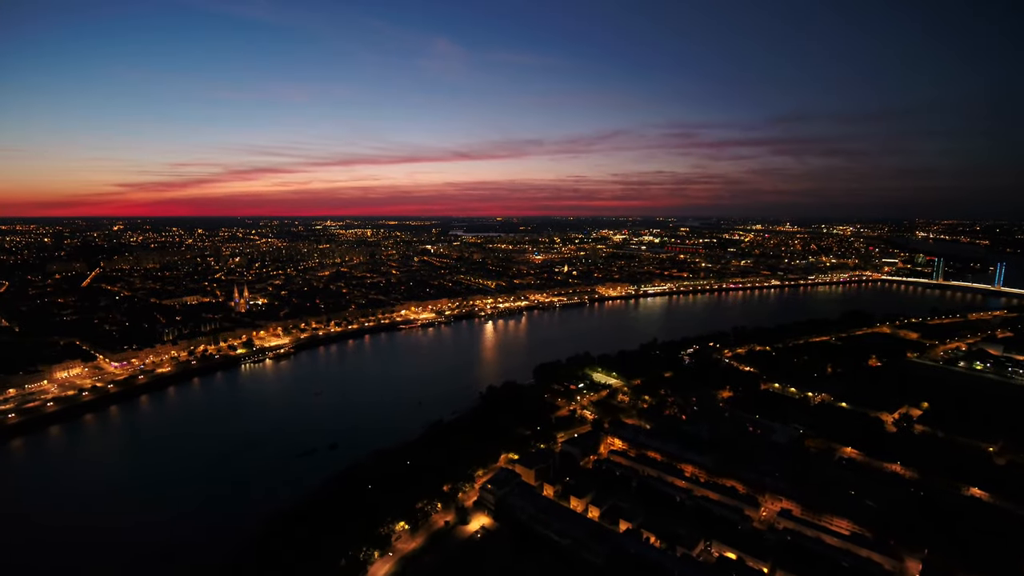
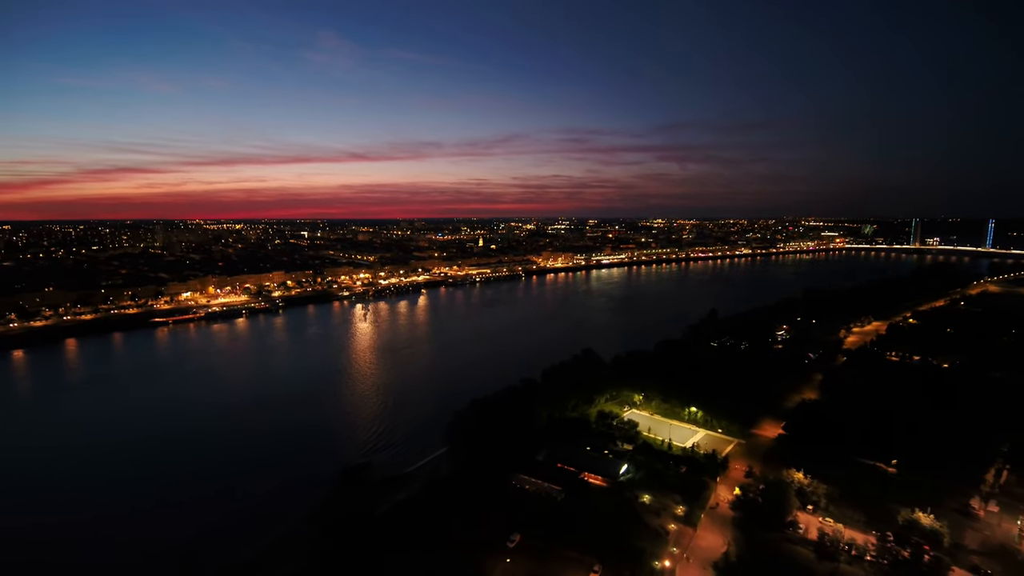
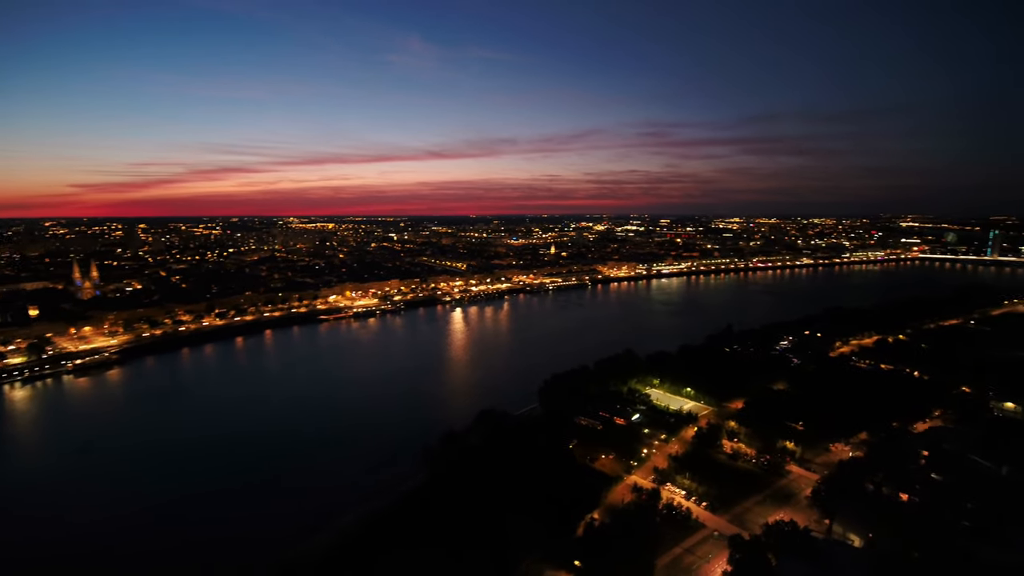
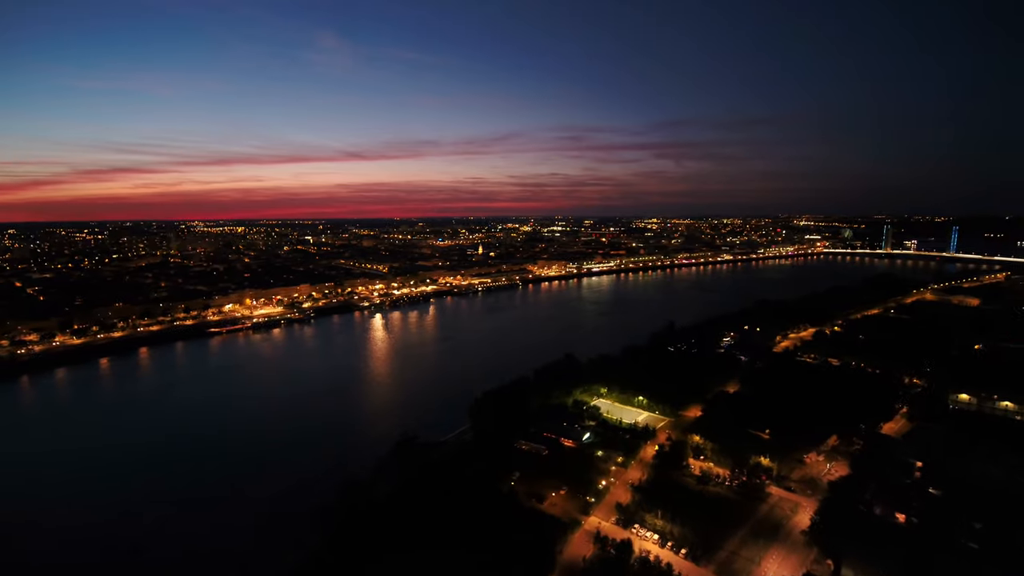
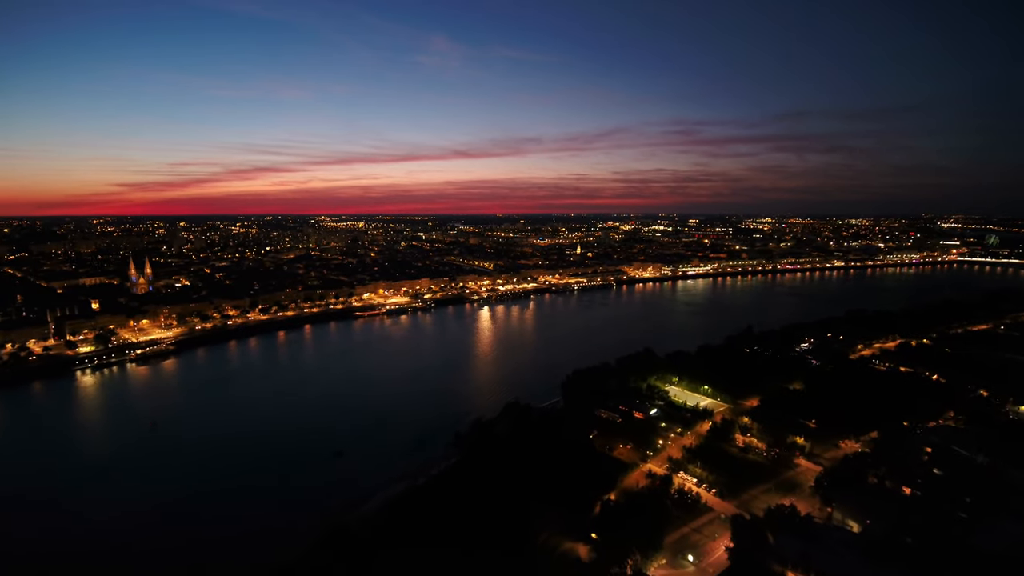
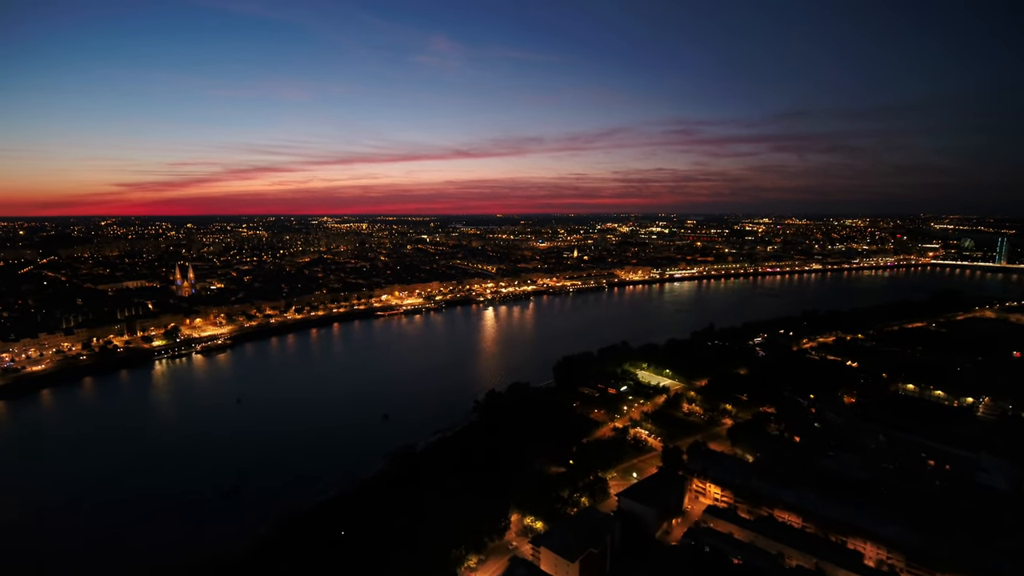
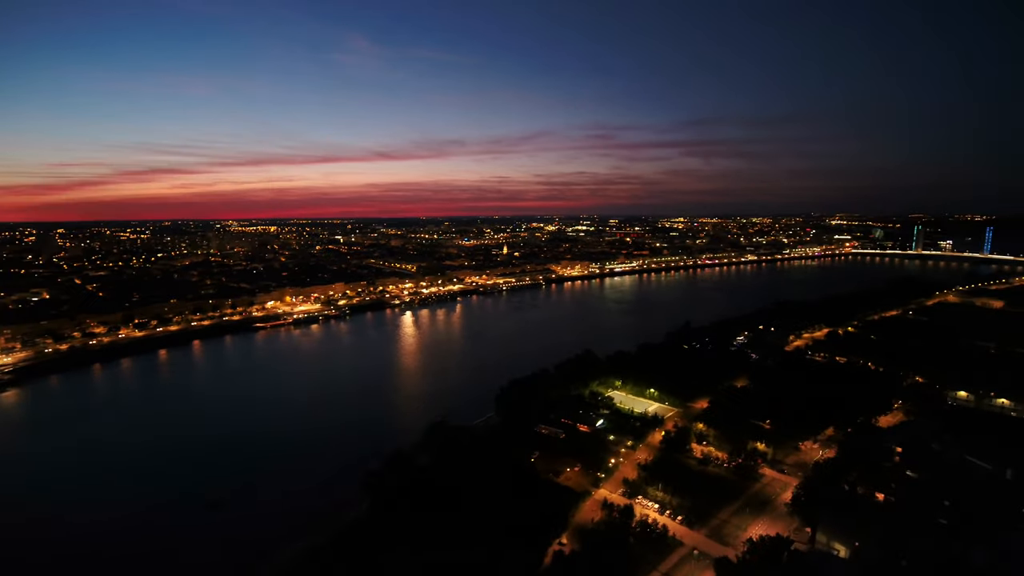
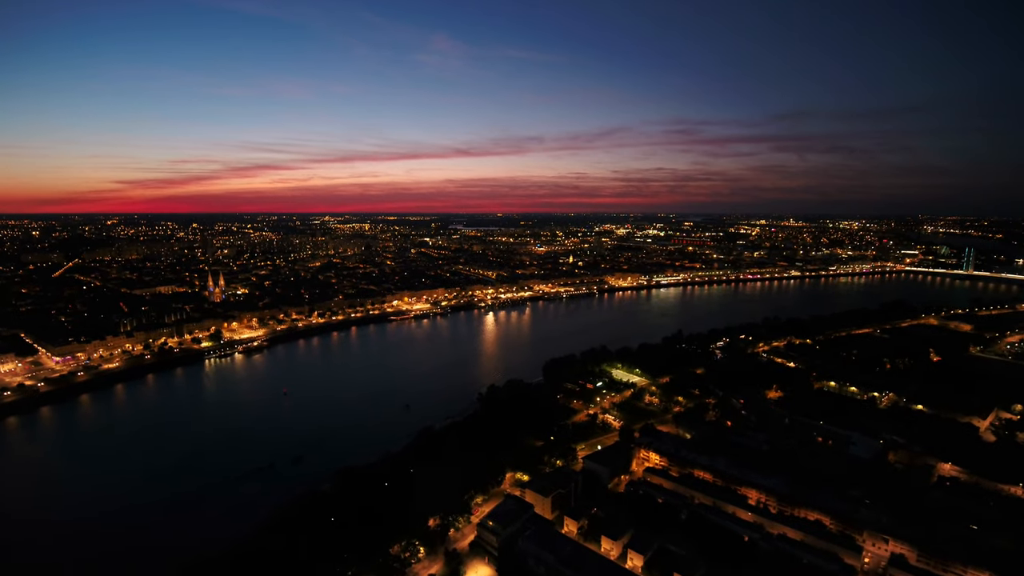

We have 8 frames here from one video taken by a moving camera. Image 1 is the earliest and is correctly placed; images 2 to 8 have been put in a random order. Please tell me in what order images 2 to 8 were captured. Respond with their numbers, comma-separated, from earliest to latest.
8, 6, 5, 3, 7, 4, 2
